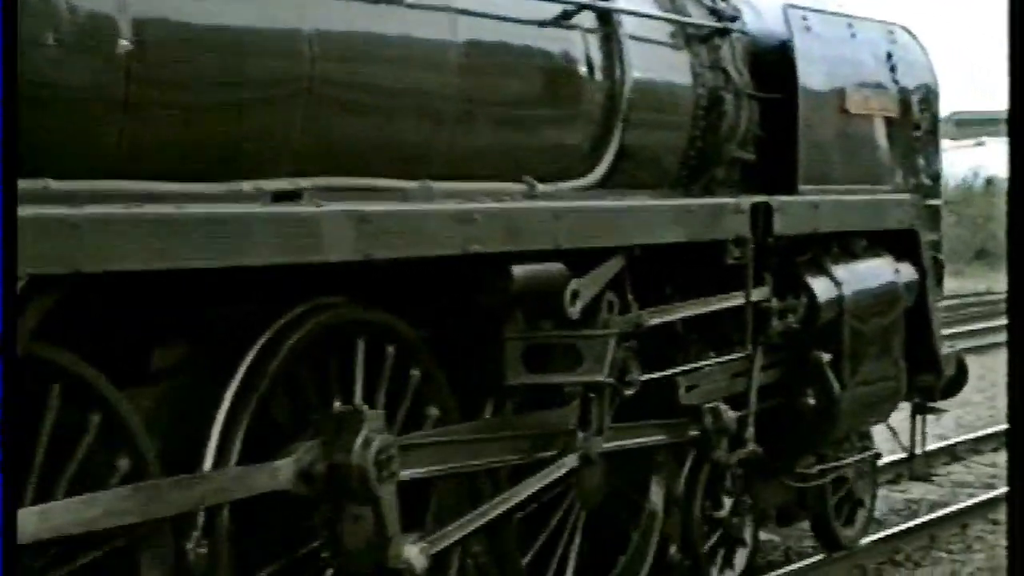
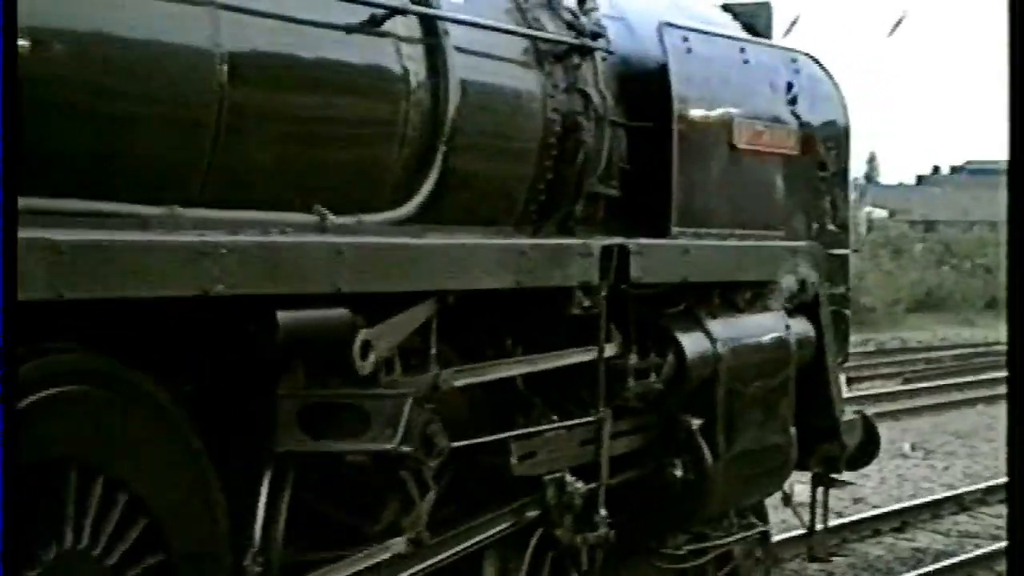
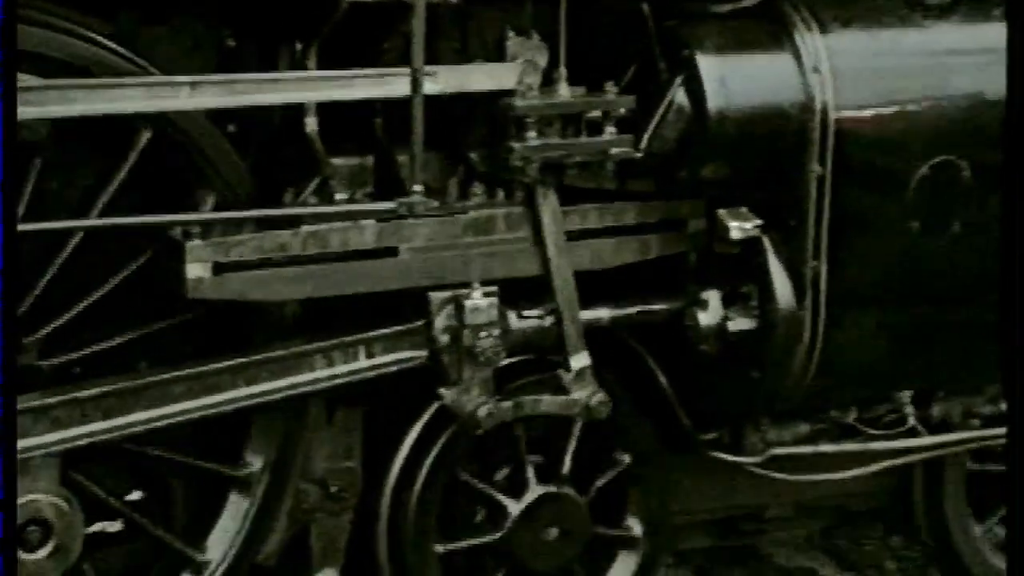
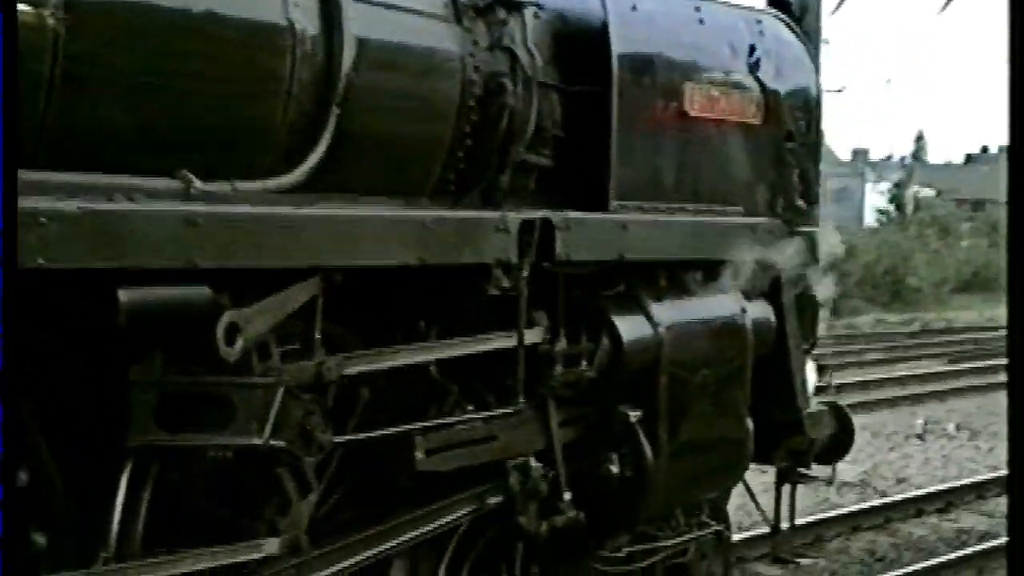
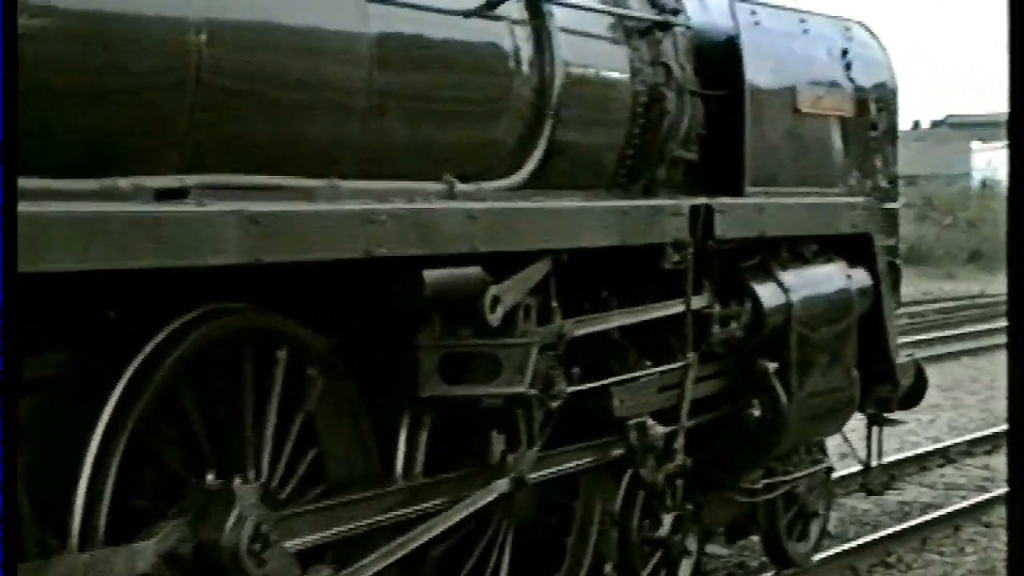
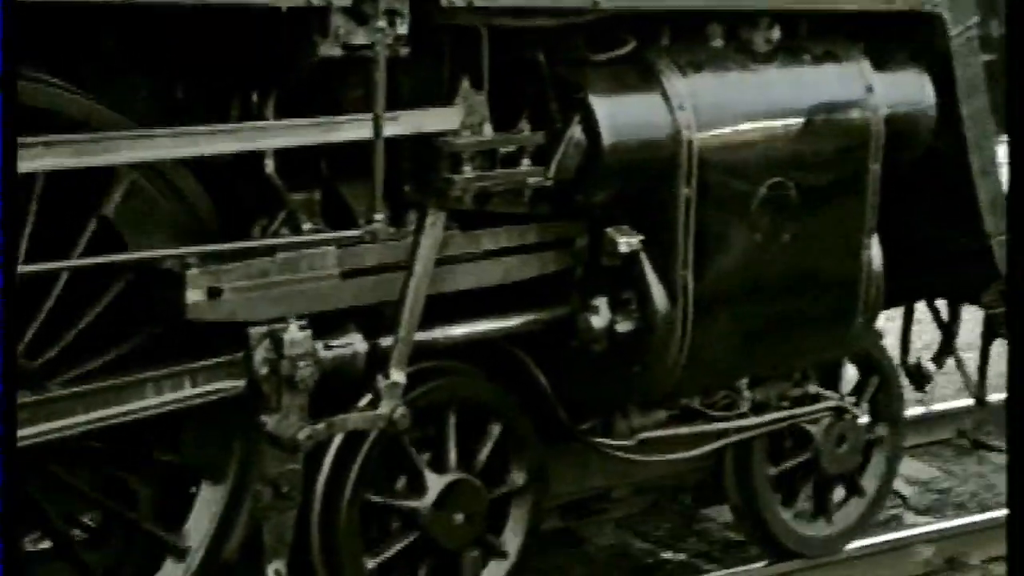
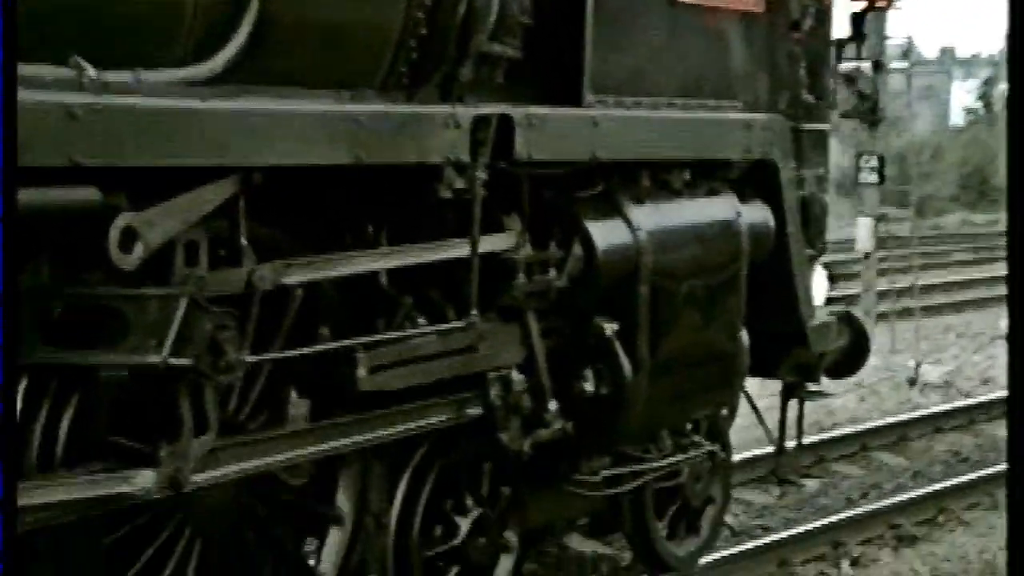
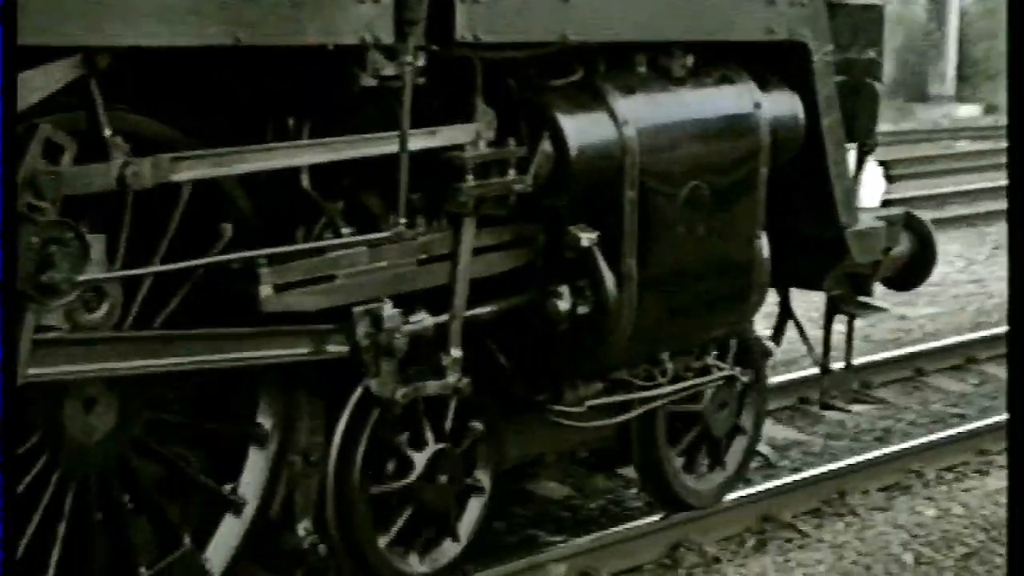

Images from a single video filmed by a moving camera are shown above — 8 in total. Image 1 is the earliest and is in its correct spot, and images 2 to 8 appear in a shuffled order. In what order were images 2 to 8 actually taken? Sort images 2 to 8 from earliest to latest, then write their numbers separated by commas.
5, 2, 4, 7, 8, 6, 3
